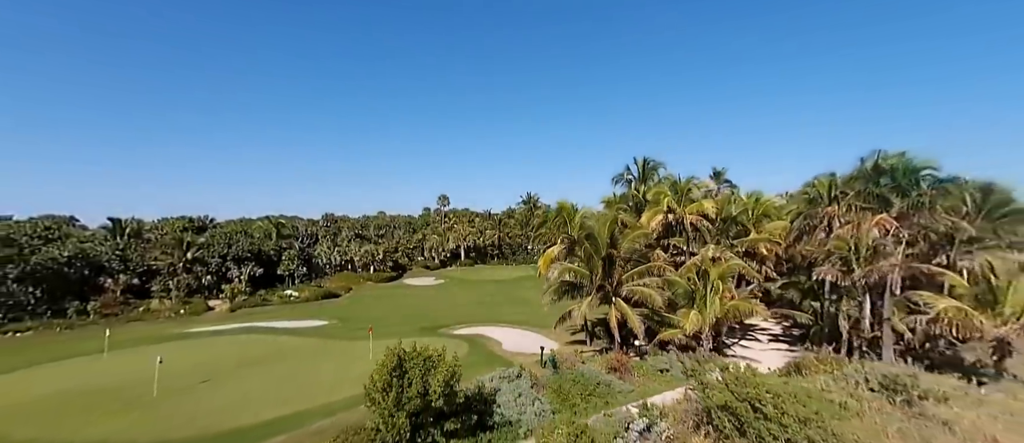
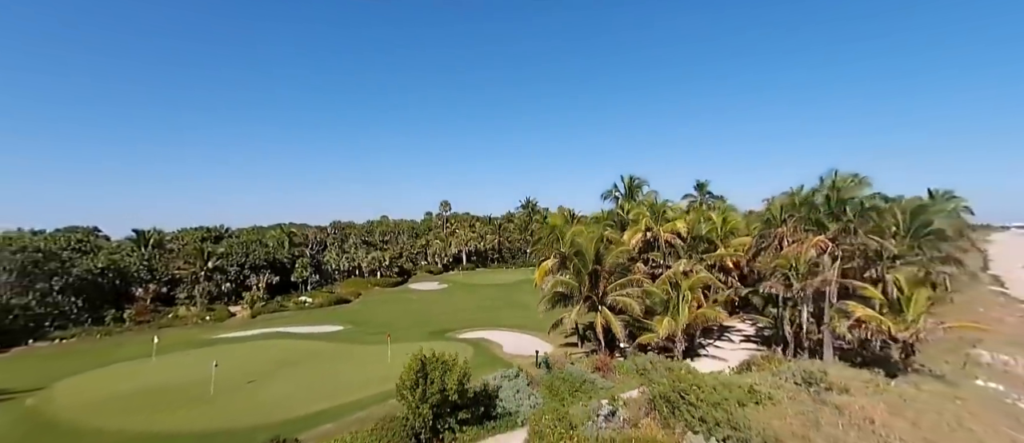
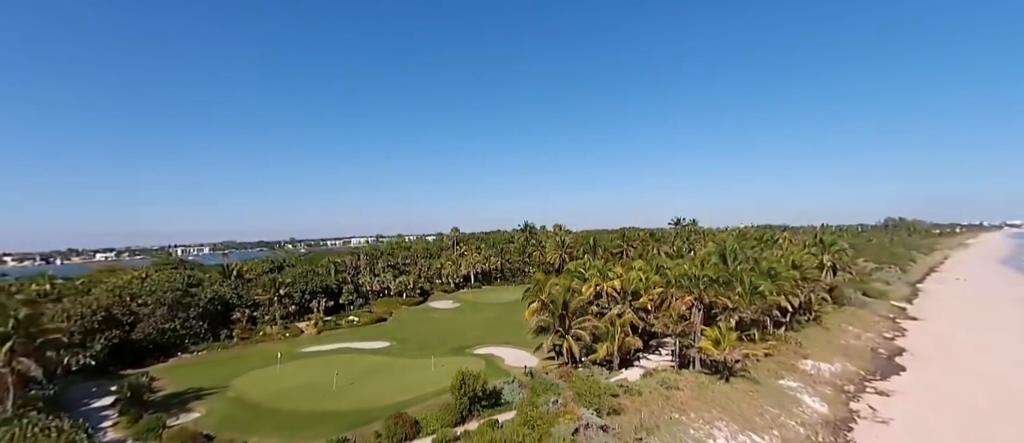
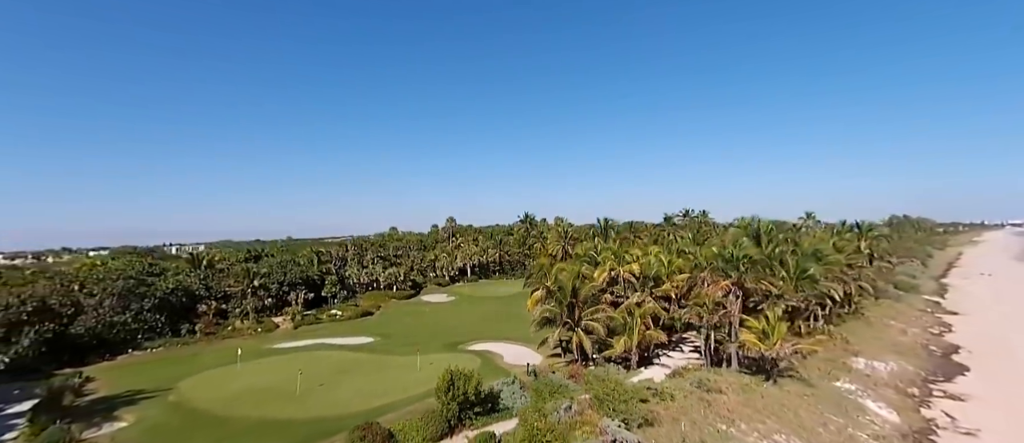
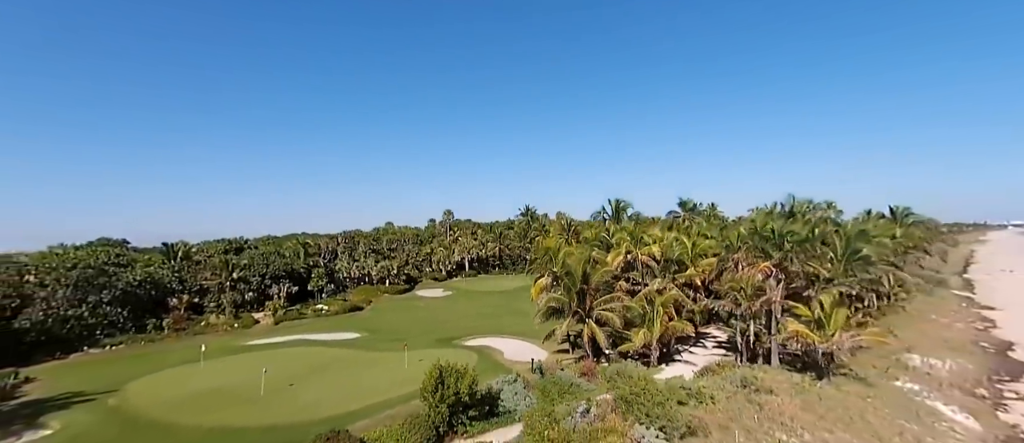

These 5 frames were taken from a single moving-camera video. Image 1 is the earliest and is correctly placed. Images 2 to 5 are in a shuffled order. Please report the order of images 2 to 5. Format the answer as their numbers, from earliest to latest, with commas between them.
2, 5, 4, 3
